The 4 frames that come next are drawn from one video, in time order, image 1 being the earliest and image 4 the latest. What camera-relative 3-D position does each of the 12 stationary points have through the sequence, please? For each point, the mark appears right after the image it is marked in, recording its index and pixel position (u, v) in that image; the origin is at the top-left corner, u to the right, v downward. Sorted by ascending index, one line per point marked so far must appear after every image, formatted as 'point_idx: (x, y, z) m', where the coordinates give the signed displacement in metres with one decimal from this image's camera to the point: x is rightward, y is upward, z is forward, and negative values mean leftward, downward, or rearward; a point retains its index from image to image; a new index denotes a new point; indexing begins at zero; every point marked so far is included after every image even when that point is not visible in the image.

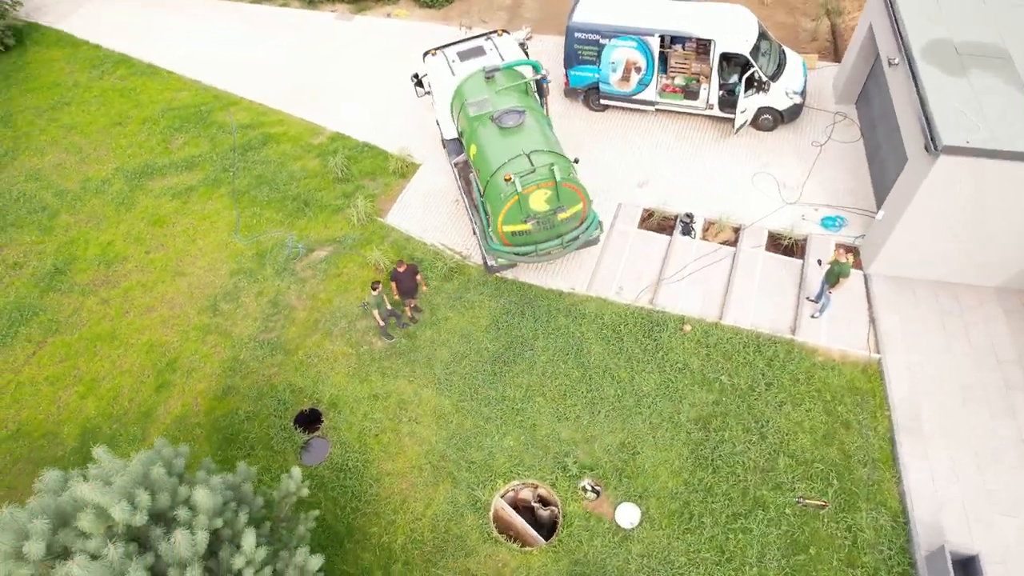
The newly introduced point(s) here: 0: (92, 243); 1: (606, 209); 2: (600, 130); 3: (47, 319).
0: (-8.0, +0.9, +12.7) m
1: (+1.6, +1.4, +11.7) m
2: (+1.7, +3.1, +13.2) m
3: (-8.1, -0.5, +11.7) m
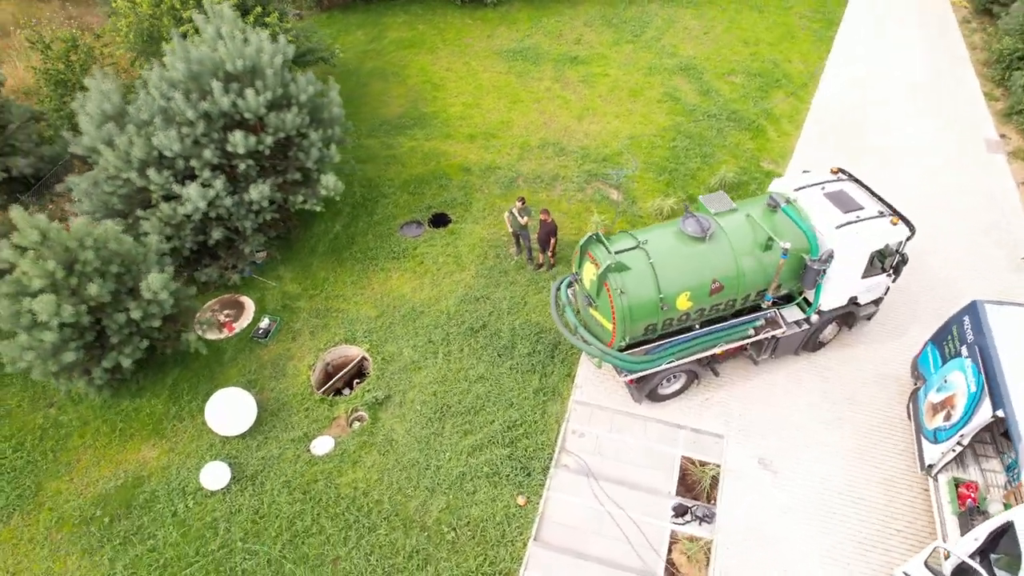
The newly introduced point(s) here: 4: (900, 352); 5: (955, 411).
0: (+2.1, +5.2, +15.8) m
1: (+2.7, -1.8, +9.2) m
2: (+5.0, -1.8, +9.3) m
3: (+0.4, +5.2, +15.8) m
4: (+5.8, -1.0, +10.0) m
5: (+5.3, -1.5, +7.9) m
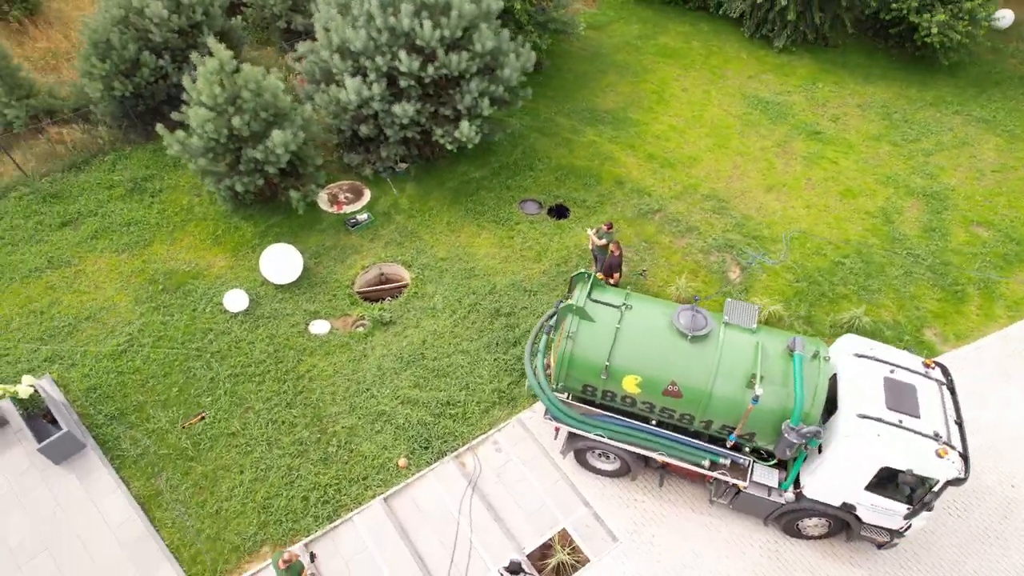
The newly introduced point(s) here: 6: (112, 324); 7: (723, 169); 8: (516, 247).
0: (+6.8, +2.8, +14.0) m
1: (+1.3, -2.9, +8.4) m
2: (+3.2, -4.0, +7.6) m
3: (+5.4, +3.6, +14.7) m
4: (+4.5, -3.8, +7.9) m
5: (+3.0, -3.7, +6.2) m
6: (-6.1, -0.6, +10.2) m
7: (+4.2, +2.4, +13.5) m
8: (+0.1, +0.7, +11.9) m
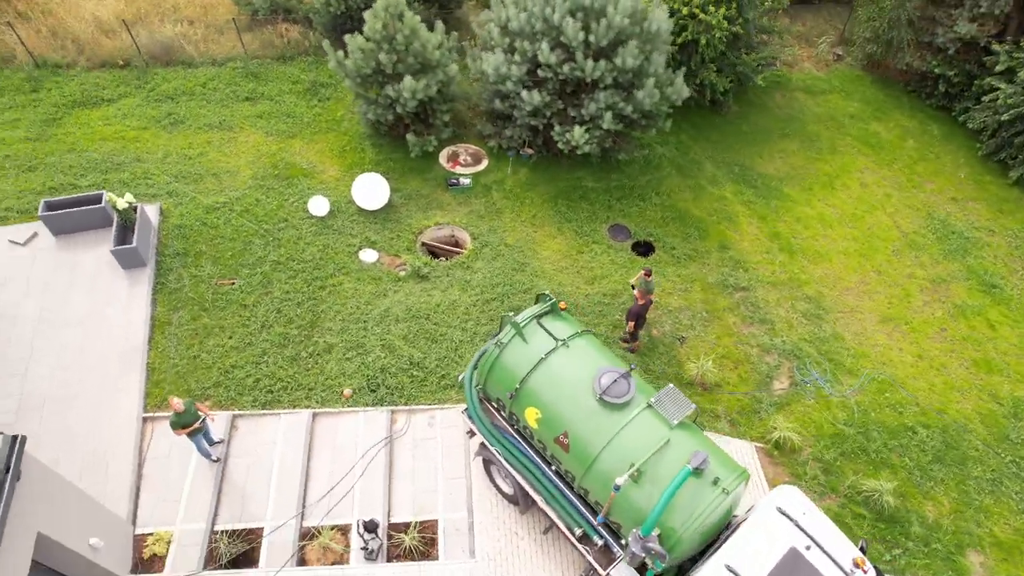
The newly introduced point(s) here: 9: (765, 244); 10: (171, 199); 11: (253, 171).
0: (+8.5, -0.5, +11.5) m
1: (-0.3, -3.1, +8.2) m
2: (+0.7, -4.8, +7.0) m
3: (+7.8, +0.8, +12.5) m
4: (+1.9, -5.1, +6.8) m
5: (+0.2, -4.4, +5.6) m
6: (-5.2, +1.9, +12.1) m
7: (+5.9, +0.2, +11.9) m
8: (+1.2, +0.4, +11.7) m
9: (+4.7, +0.8, +12.3) m
10: (-6.0, +1.6, +11.8) m
11: (-4.8, +2.2, +12.5) m
